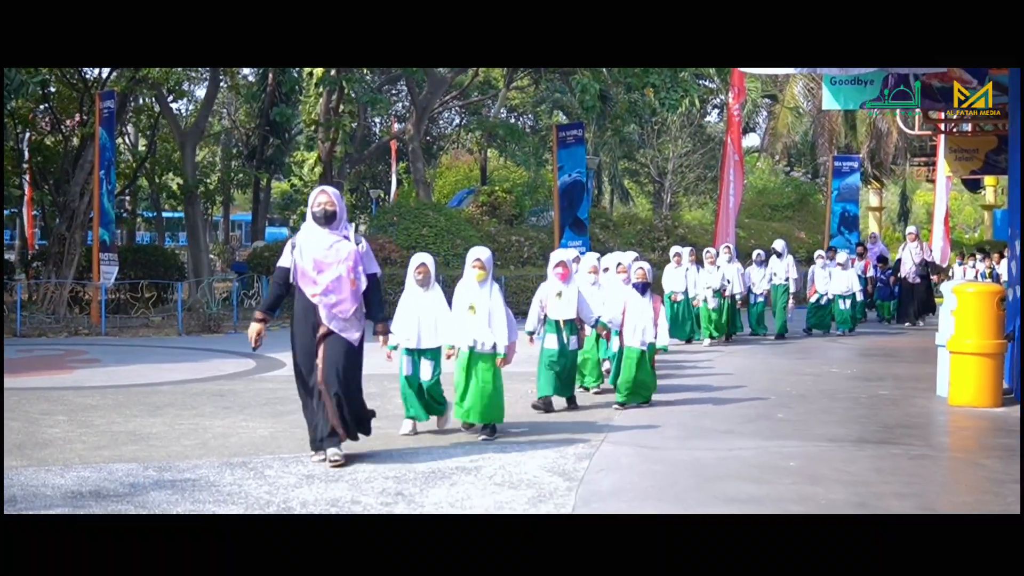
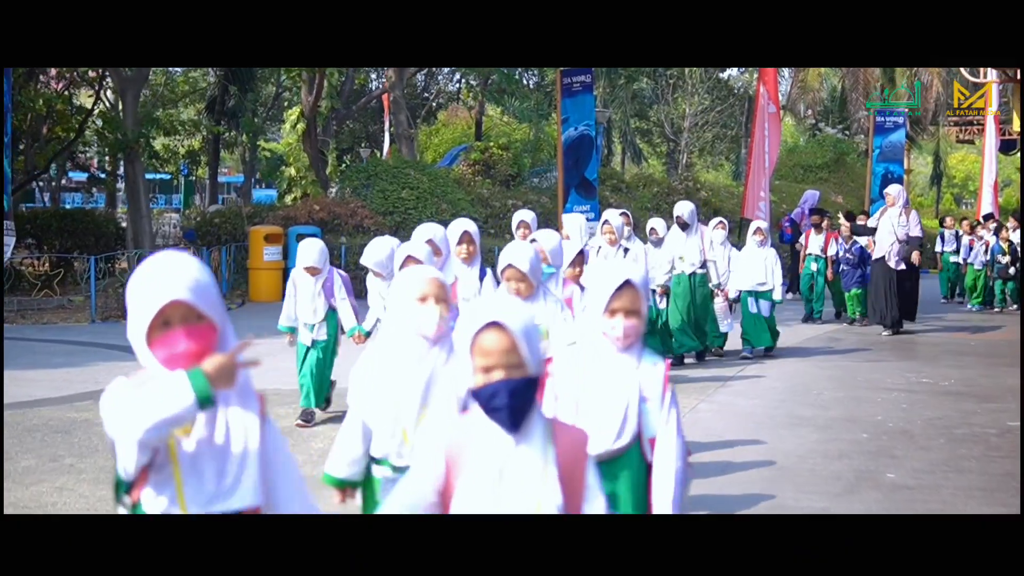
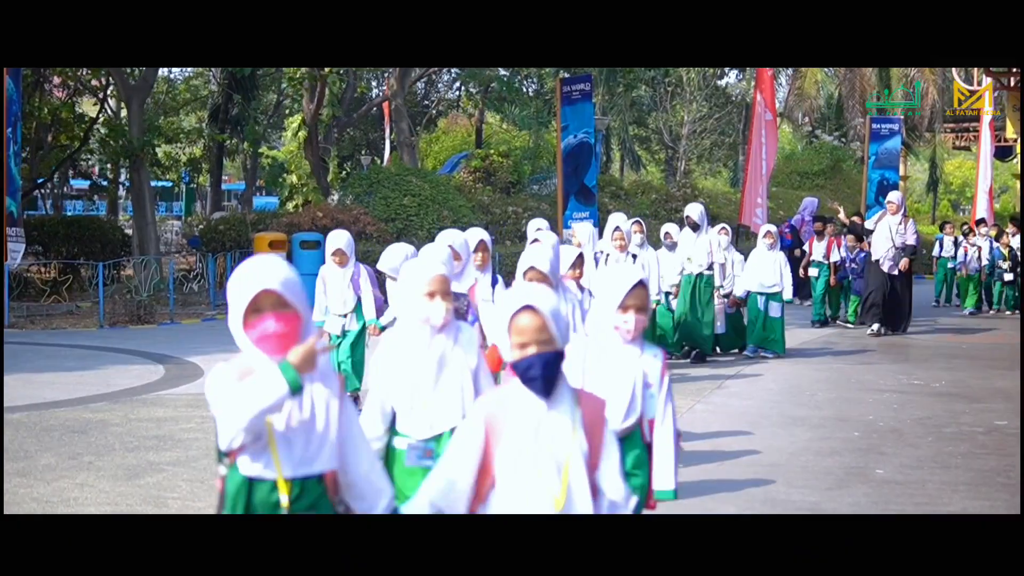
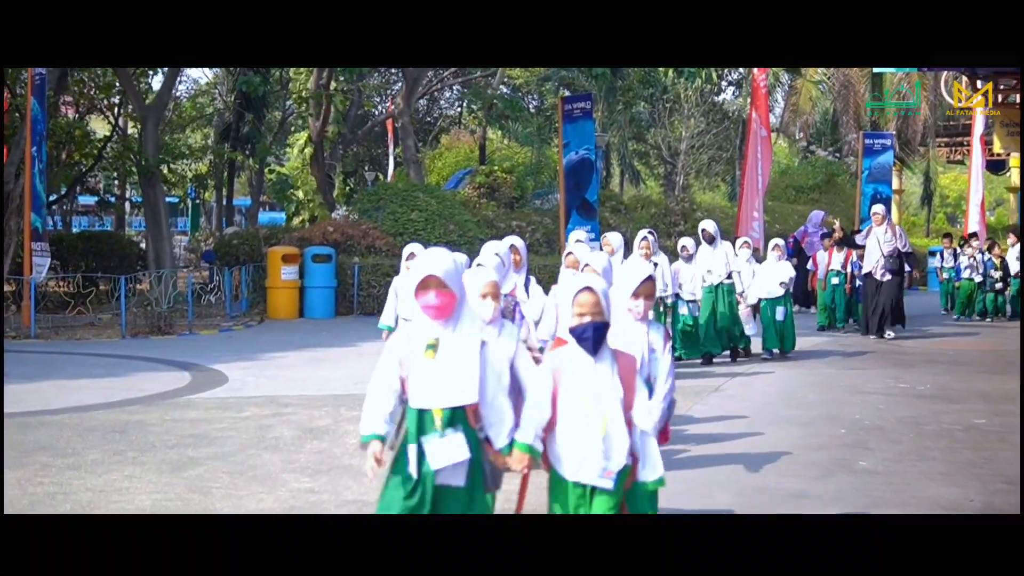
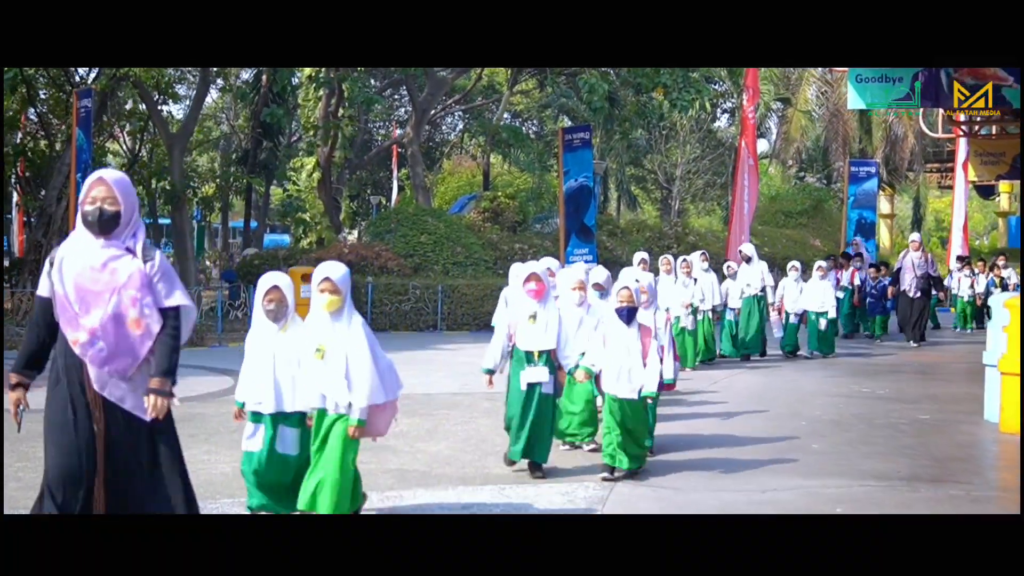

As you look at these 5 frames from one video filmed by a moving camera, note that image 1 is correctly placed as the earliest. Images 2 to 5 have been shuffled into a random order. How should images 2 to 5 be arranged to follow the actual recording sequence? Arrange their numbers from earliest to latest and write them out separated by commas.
5, 4, 3, 2
